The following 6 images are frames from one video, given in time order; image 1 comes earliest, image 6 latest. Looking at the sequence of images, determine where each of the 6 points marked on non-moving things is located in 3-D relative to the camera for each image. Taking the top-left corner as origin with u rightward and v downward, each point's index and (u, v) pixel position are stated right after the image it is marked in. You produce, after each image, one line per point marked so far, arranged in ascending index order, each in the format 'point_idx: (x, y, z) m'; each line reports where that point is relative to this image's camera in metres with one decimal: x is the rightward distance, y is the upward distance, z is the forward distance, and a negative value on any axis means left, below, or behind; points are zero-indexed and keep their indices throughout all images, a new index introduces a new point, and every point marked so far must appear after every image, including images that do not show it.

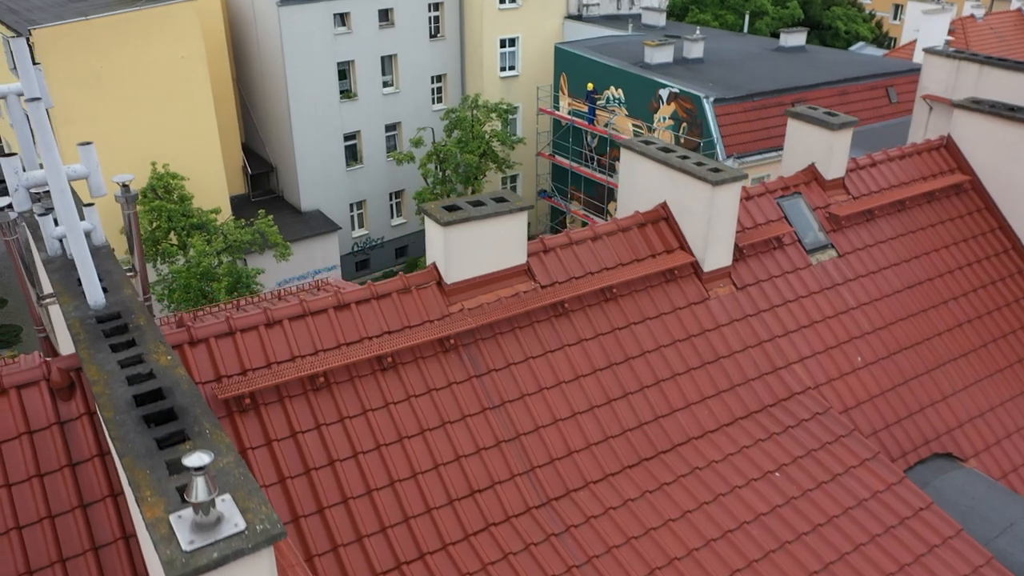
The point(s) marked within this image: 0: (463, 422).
0: (-0.4, -1.2, +7.2) m
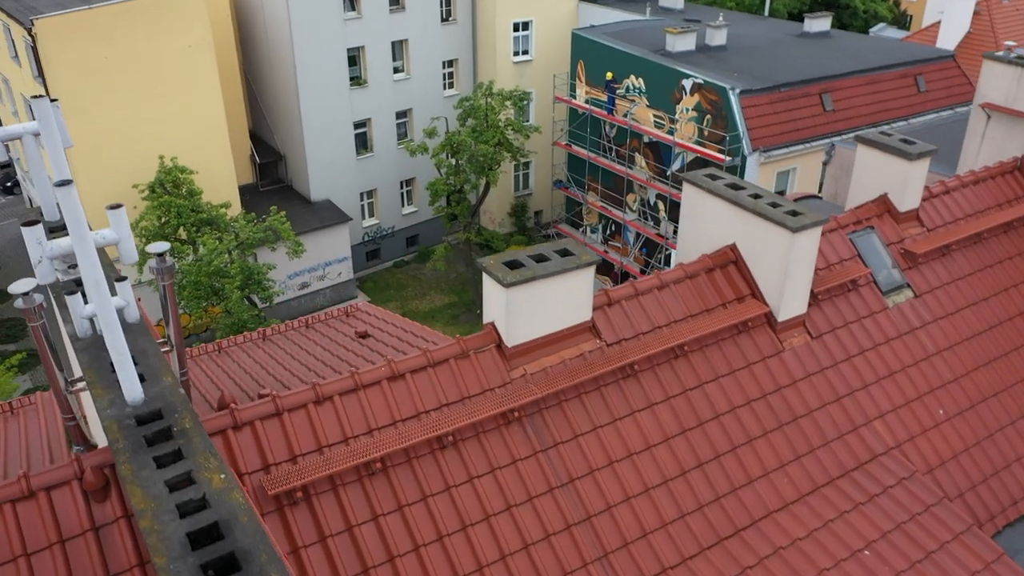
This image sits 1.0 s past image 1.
0: (+0.1, -1.7, +6.6) m
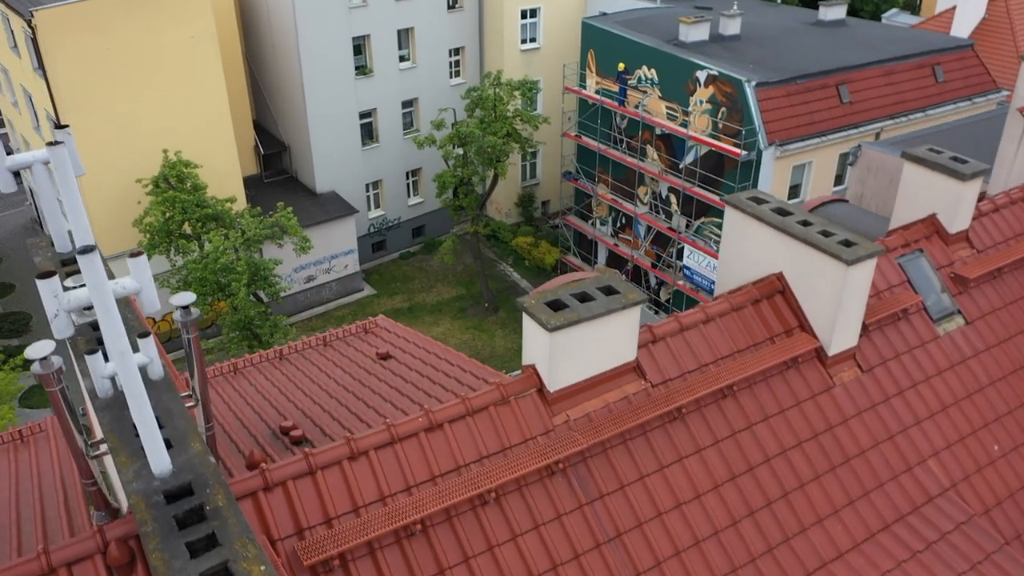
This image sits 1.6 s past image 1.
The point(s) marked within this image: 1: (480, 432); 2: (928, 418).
0: (+0.5, -2.1, +6.3) m
1: (-0.2, -1.2, +6.7) m
2: (+4.2, -1.3, +8.4) m
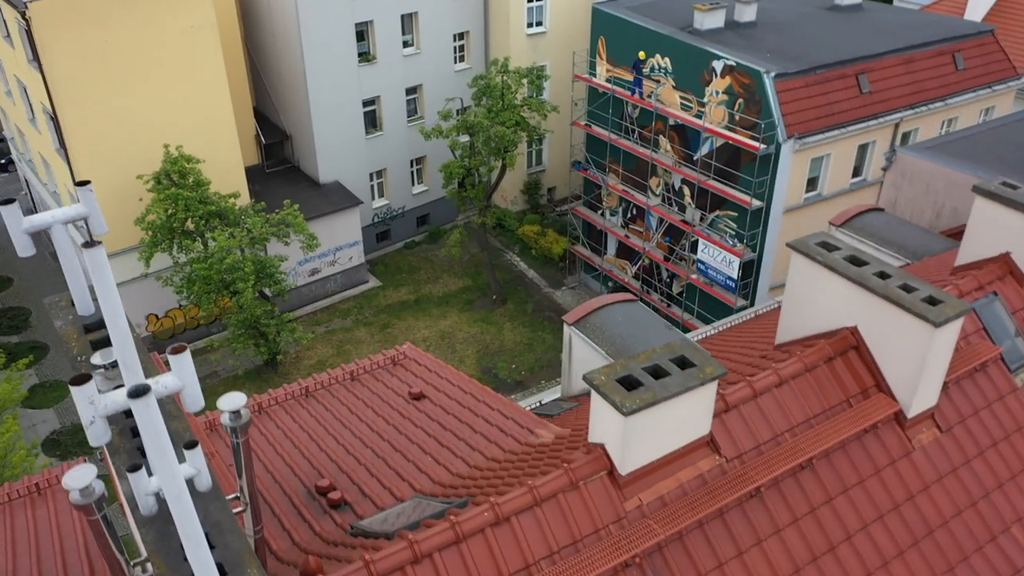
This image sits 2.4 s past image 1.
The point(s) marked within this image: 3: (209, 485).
0: (+1.0, -2.6, +5.8) m
1: (+0.3, -1.7, +6.2) m
2: (+4.7, -1.8, +7.9) m
3: (-1.8, -1.2, +5.1) m
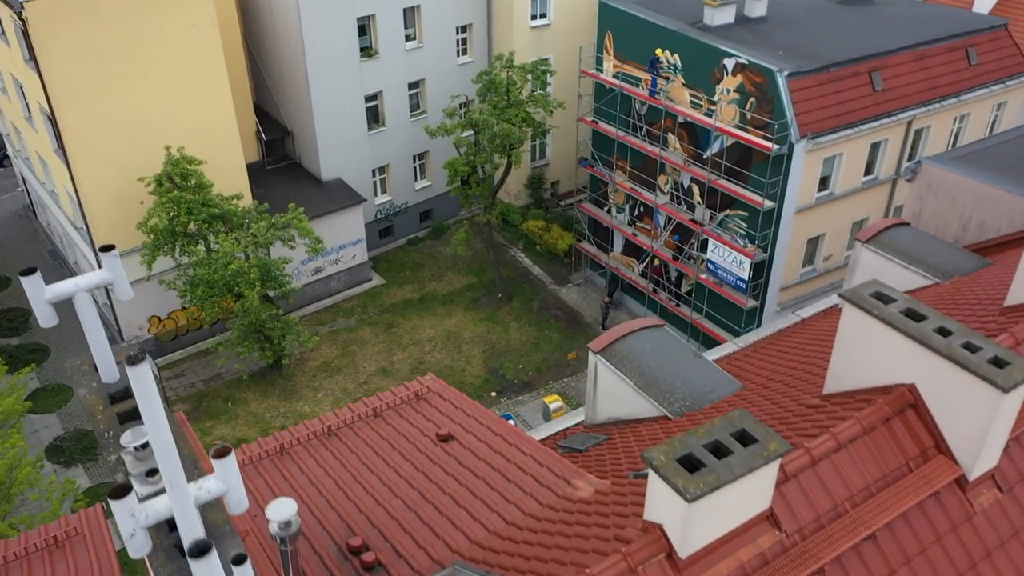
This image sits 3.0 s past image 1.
0: (+1.4, -3.1, +5.5) m
1: (+0.7, -2.2, +5.9) m
2: (+5.1, -2.2, +7.7) m
3: (-1.5, -1.7, +4.7) m
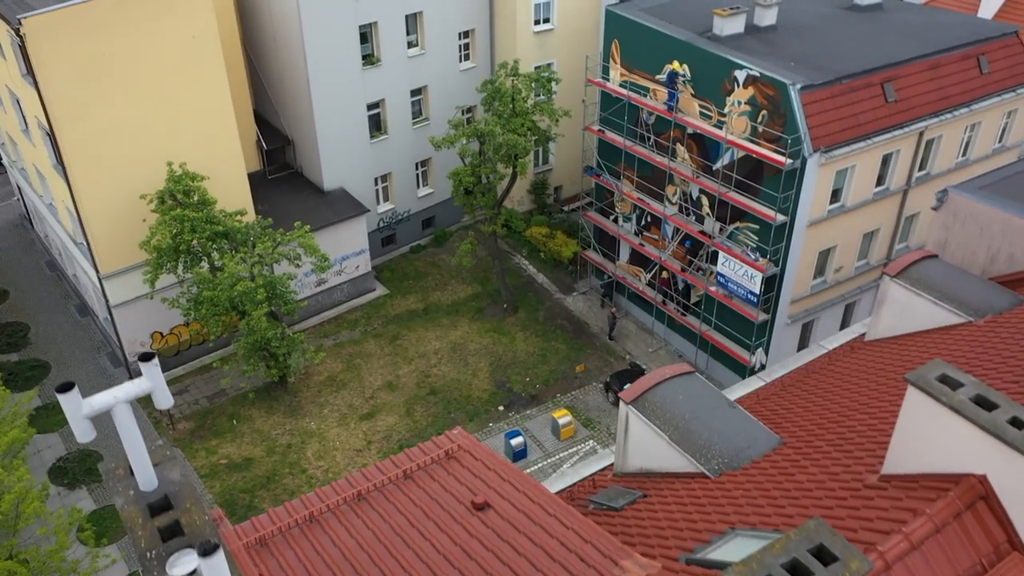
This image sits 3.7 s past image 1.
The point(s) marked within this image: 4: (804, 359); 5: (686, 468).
0: (+1.9, -3.9, +5.2) m
1: (+1.1, -3.0, +5.6) m
2: (+5.5, -2.9, +7.4) m
3: (-1.0, -2.5, +4.4) m
4: (+5.4, -1.3, +15.3) m
5: (+2.3, -2.4, +10.9) m
